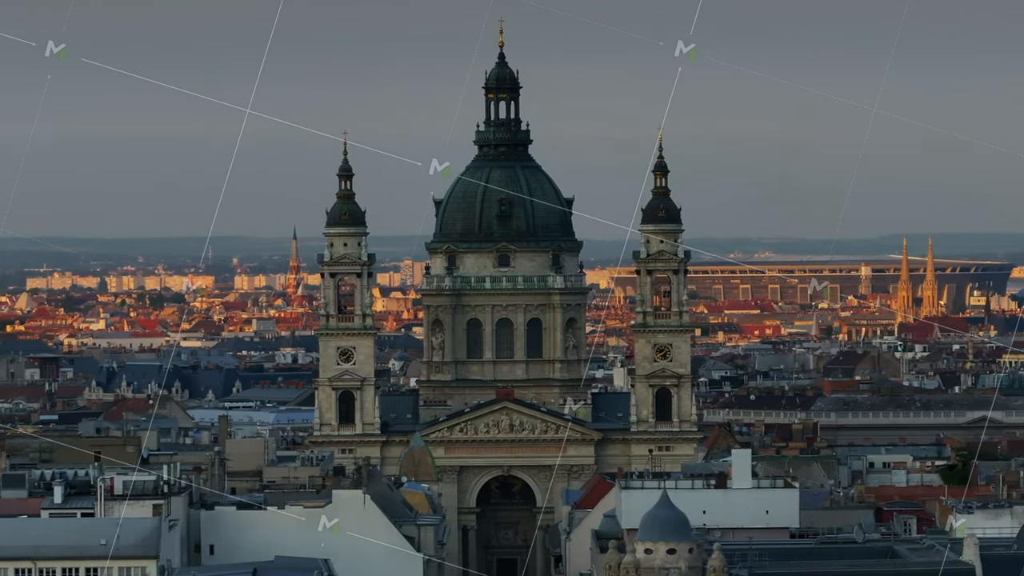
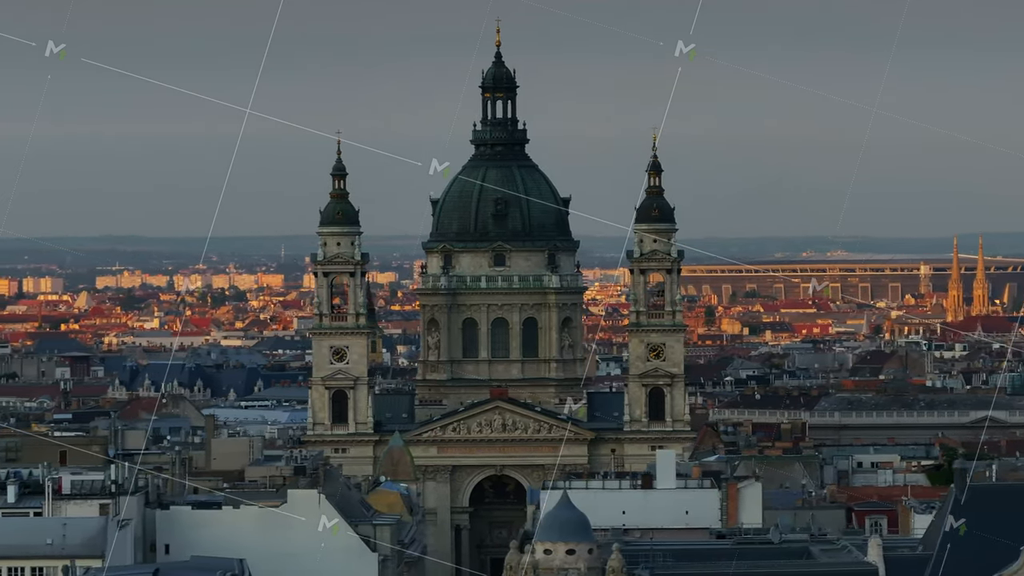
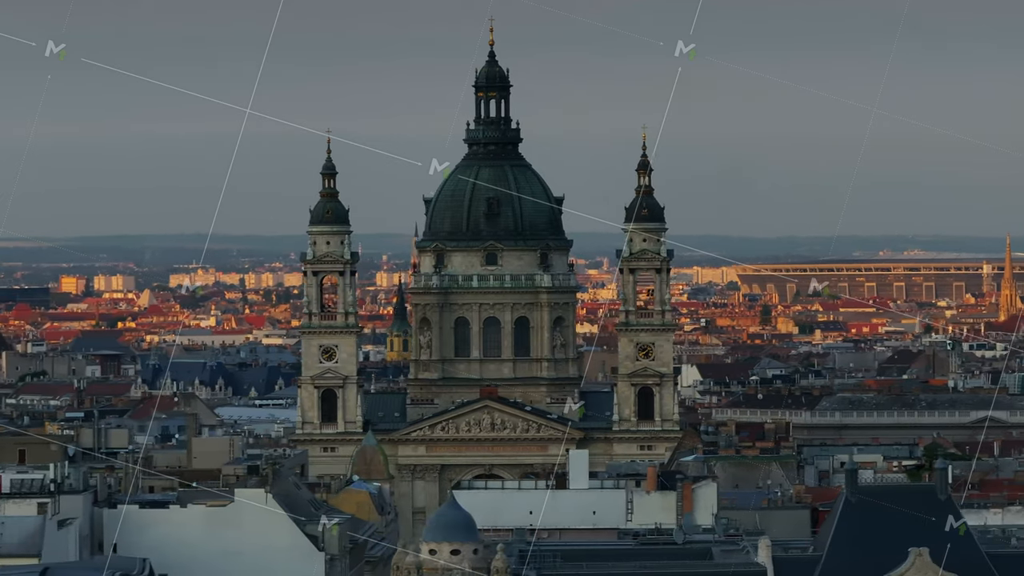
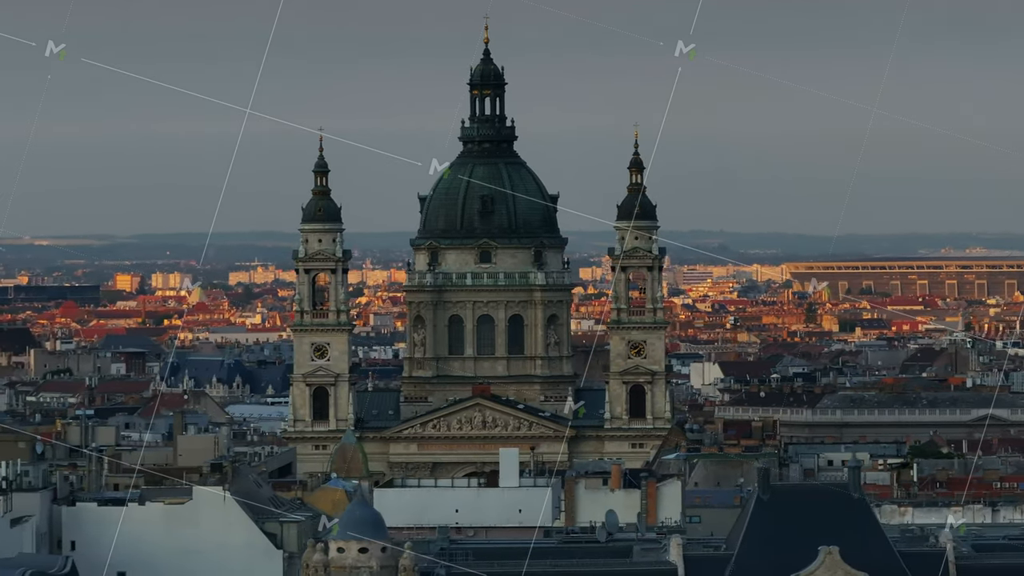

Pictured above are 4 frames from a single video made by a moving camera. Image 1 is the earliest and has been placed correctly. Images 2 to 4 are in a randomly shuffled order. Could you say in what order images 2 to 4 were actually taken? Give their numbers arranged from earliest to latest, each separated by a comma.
2, 3, 4
